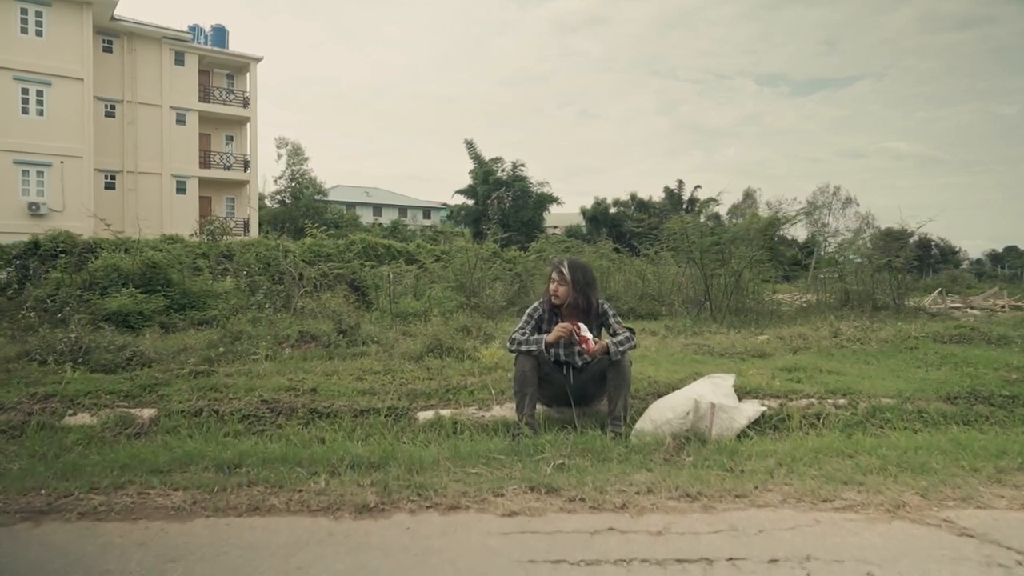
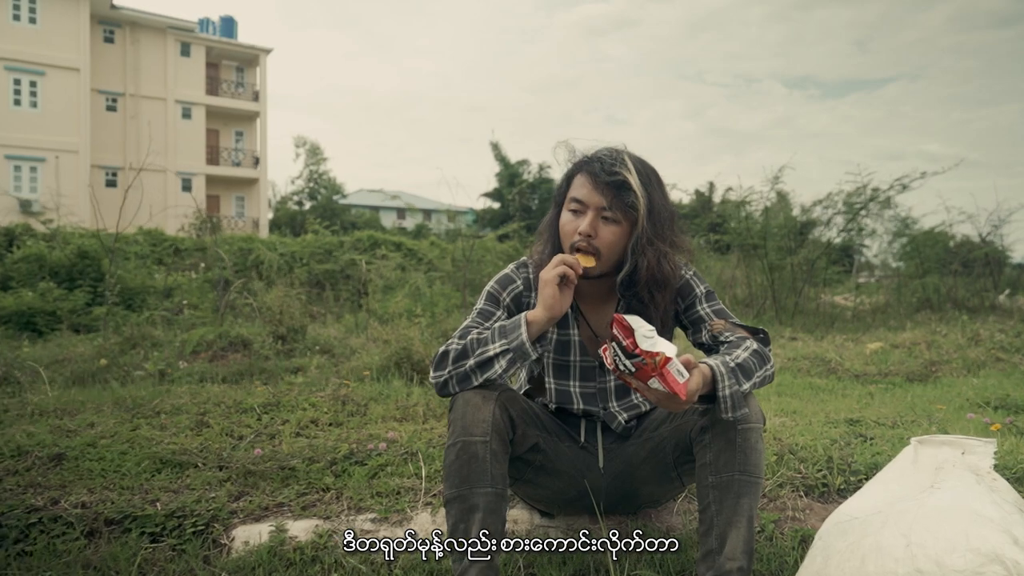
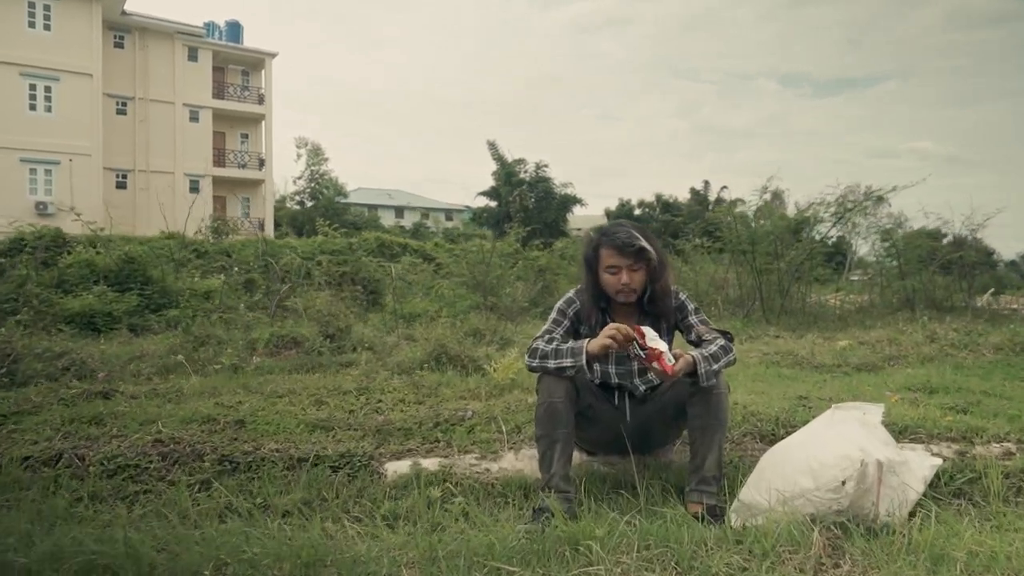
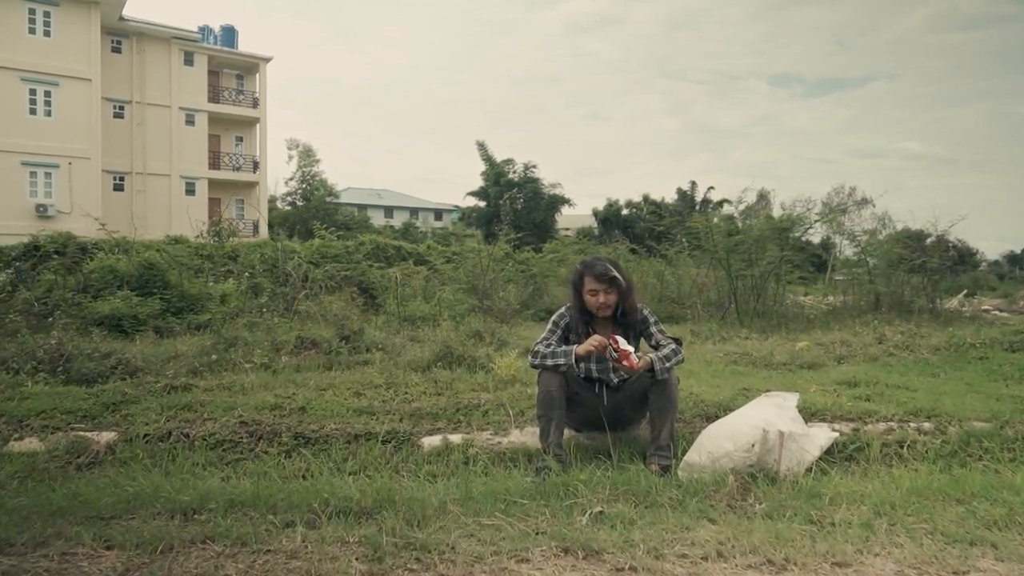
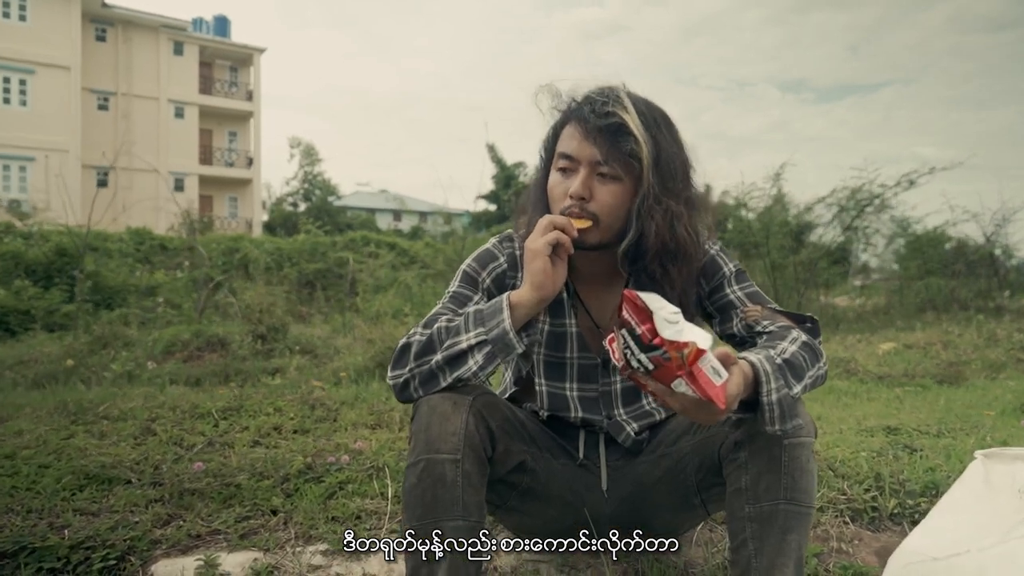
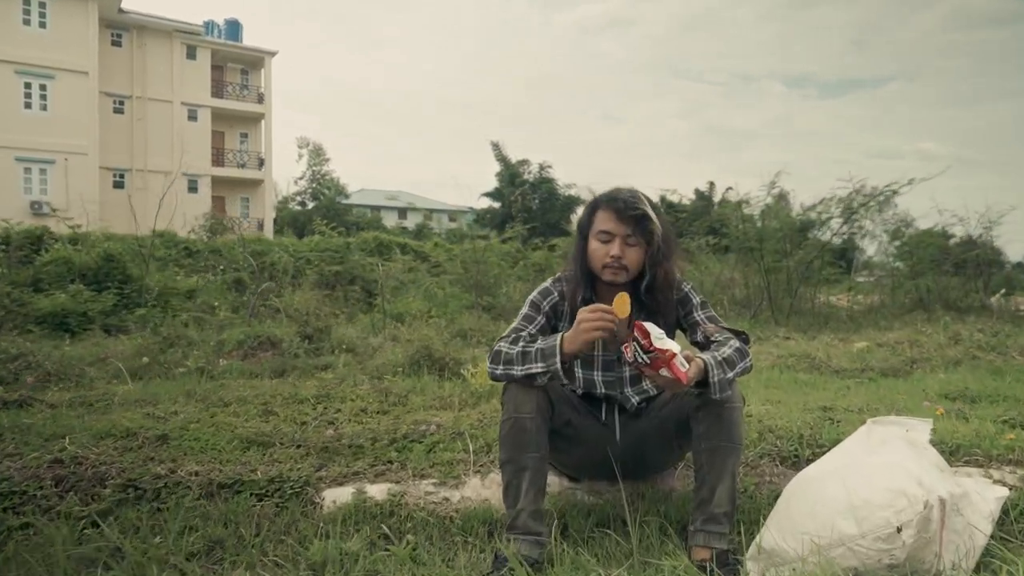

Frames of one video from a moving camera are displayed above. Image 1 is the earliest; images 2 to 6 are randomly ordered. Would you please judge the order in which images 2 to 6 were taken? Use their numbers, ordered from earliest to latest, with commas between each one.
4, 3, 6, 2, 5
